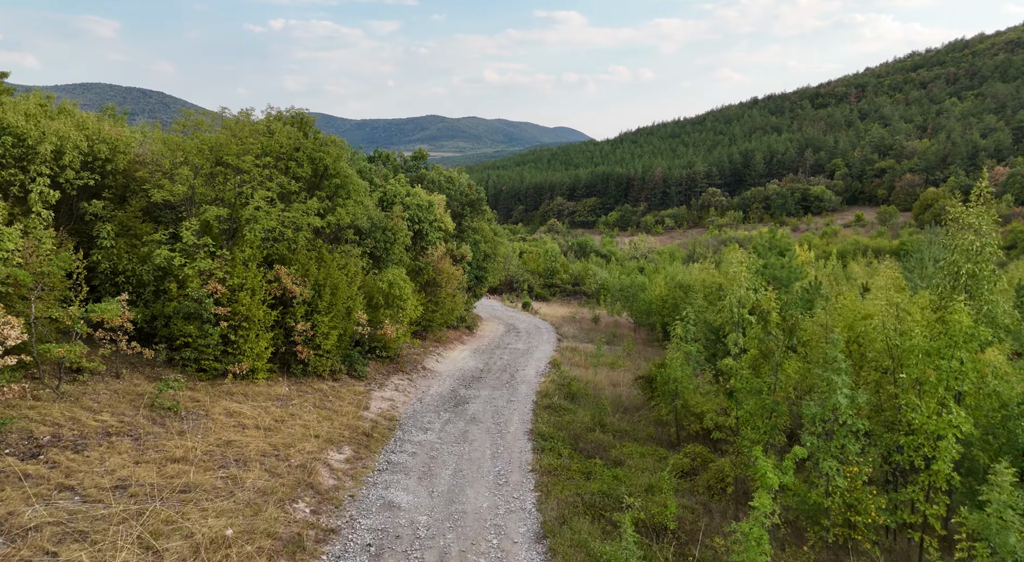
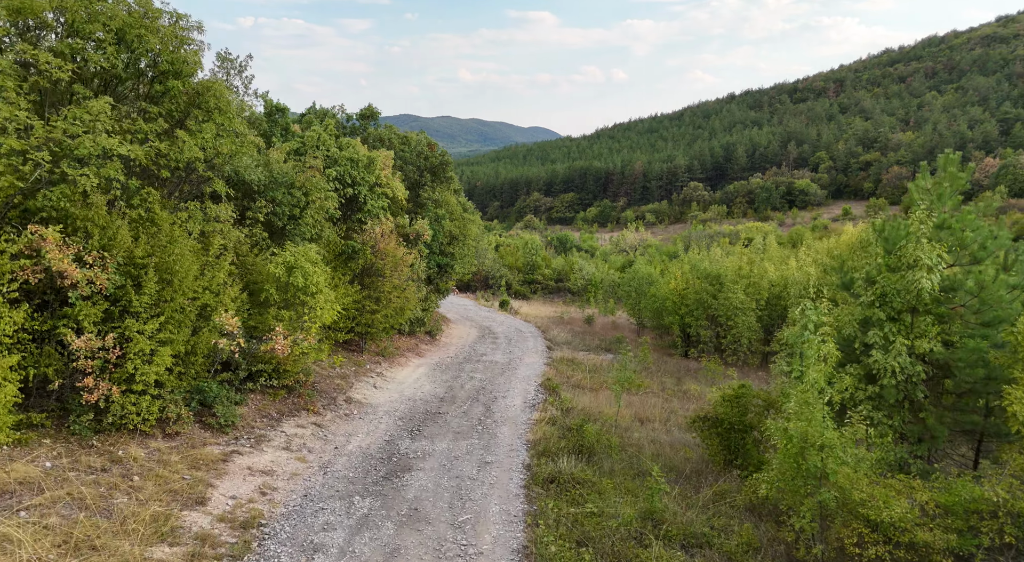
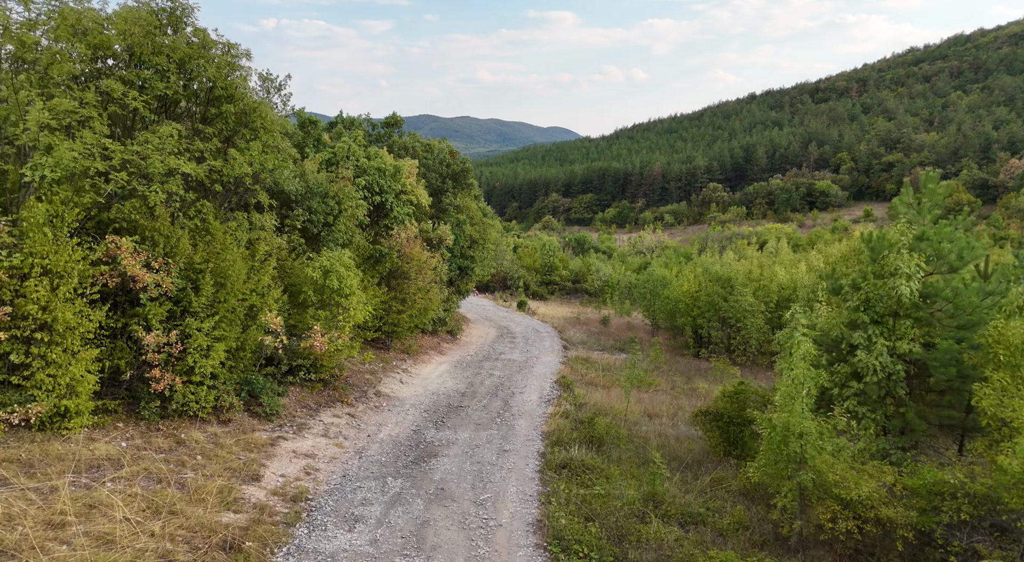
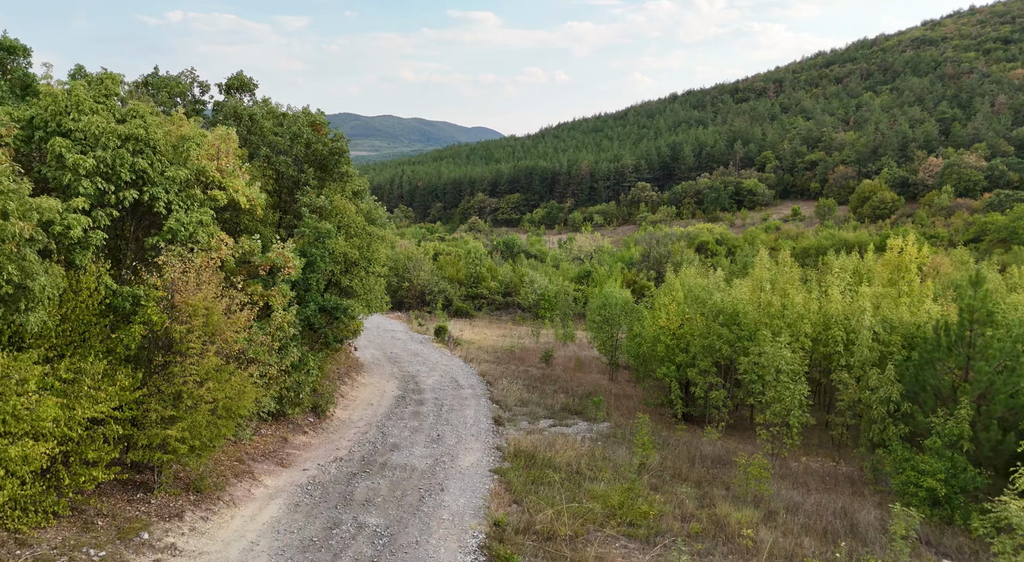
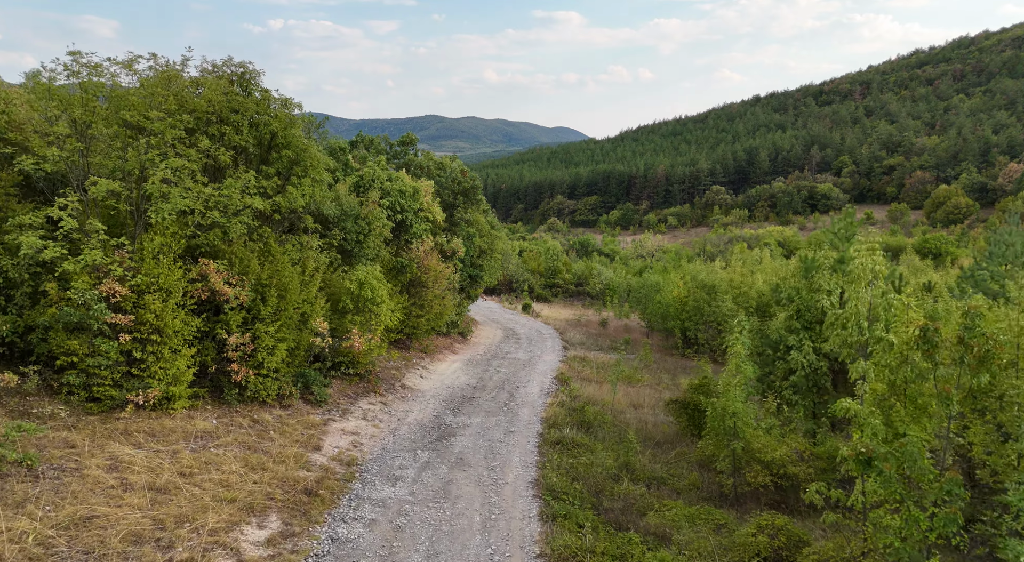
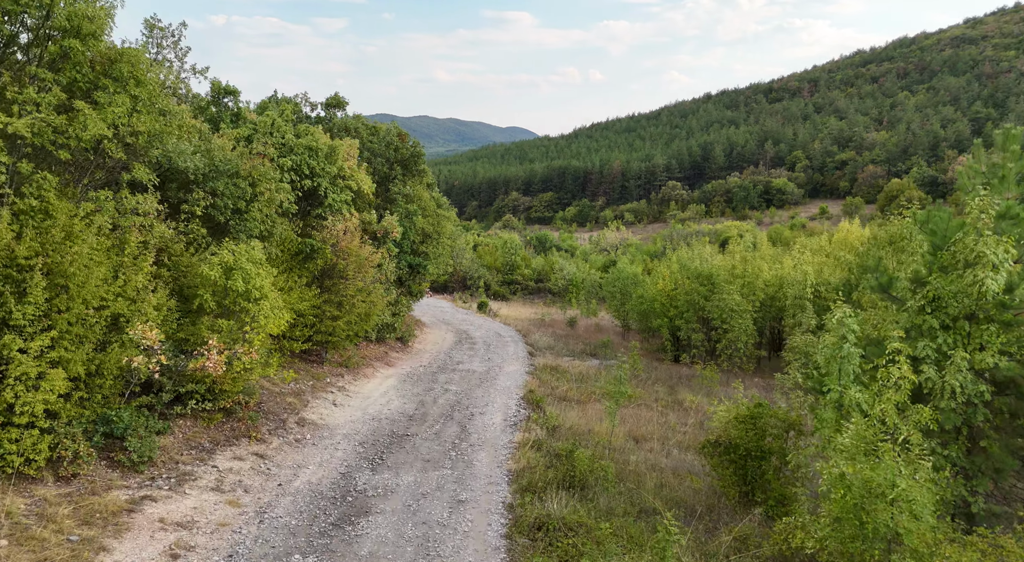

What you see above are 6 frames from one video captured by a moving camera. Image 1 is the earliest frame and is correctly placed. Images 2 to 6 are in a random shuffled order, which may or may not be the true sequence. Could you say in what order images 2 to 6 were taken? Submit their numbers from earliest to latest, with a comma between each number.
5, 3, 2, 6, 4
